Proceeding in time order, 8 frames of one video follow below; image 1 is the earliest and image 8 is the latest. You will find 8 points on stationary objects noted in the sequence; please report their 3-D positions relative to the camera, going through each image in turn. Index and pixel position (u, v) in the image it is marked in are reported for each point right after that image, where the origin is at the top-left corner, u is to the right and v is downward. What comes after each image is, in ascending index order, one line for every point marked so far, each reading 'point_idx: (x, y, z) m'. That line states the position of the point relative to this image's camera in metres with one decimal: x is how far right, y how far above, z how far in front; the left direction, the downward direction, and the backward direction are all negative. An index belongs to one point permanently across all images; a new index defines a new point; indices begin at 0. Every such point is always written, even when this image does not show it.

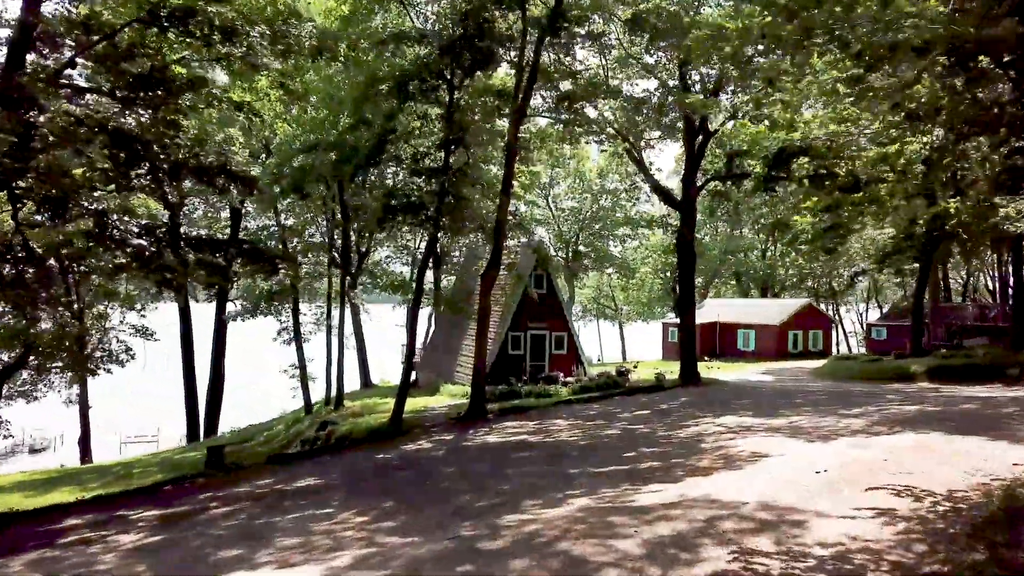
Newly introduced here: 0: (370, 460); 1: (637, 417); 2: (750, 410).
0: (-2.6, -3.1, +14.5) m
1: (+2.5, -2.7, +16.7) m
2: (+4.7, -2.5, +16.3) m
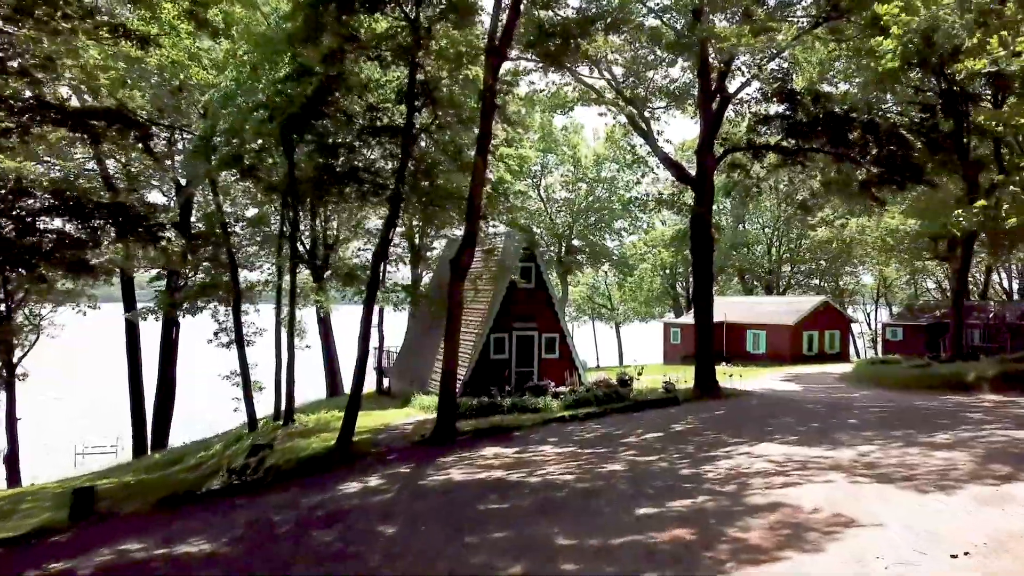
0: (-2.9, -2.9, +10.7) m
1: (+2.2, -2.5, +13.0) m
2: (+4.4, -2.3, +12.6) m
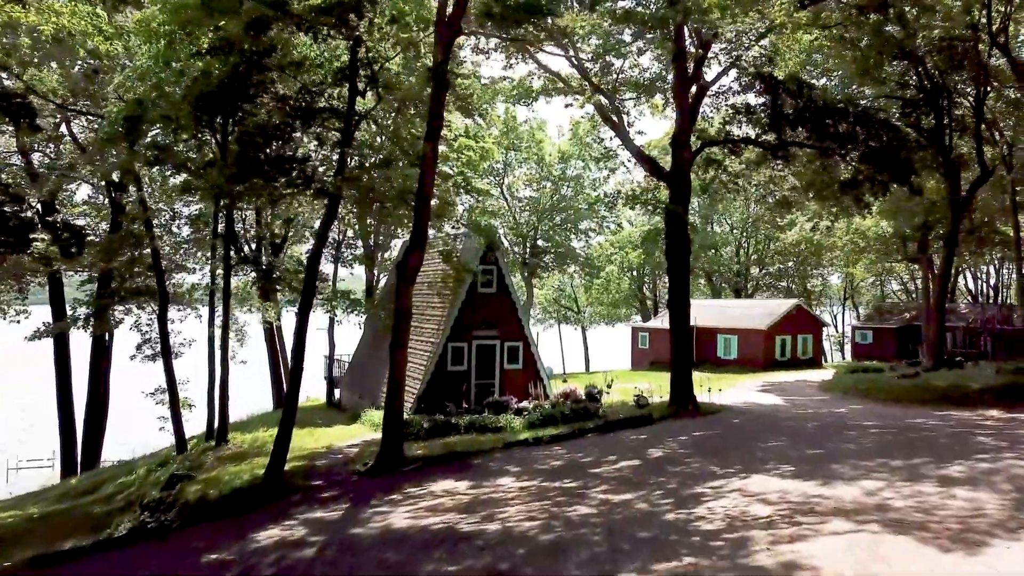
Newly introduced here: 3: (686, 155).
0: (-3.5, -3.0, +8.8) m
1: (+1.5, -2.6, +11.3) m
2: (+3.7, -2.4, +11.0) m
3: (+3.9, +3.0, +18.1) m
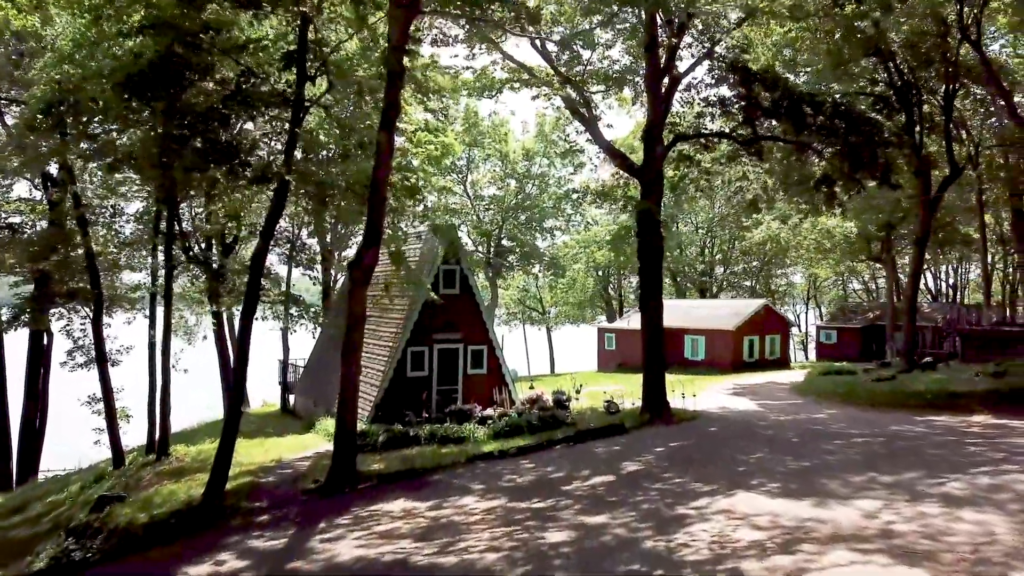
0: (-3.8, -3.0, +7.6) m
1: (+1.0, -2.6, +10.3) m
2: (+3.3, -2.4, +10.2) m
3: (+3.1, +3.0, +17.2) m
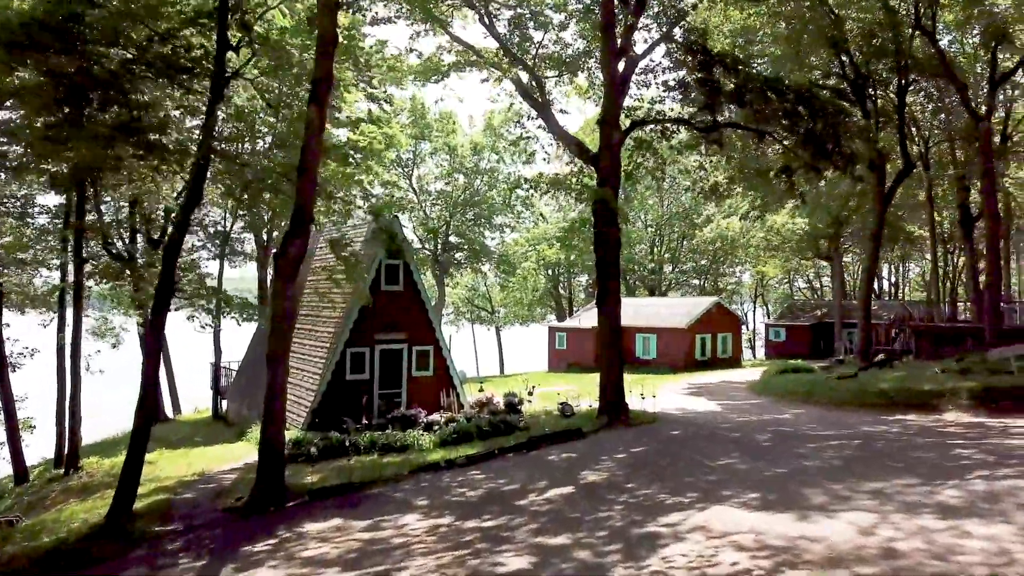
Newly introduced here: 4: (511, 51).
0: (-4.2, -3.0, +6.2) m
1: (+0.4, -2.5, +9.2) m
2: (+2.7, -2.3, +9.2) m
3: (+2.1, +3.1, +16.3) m
4: (0.0, +5.3, +18.1) m
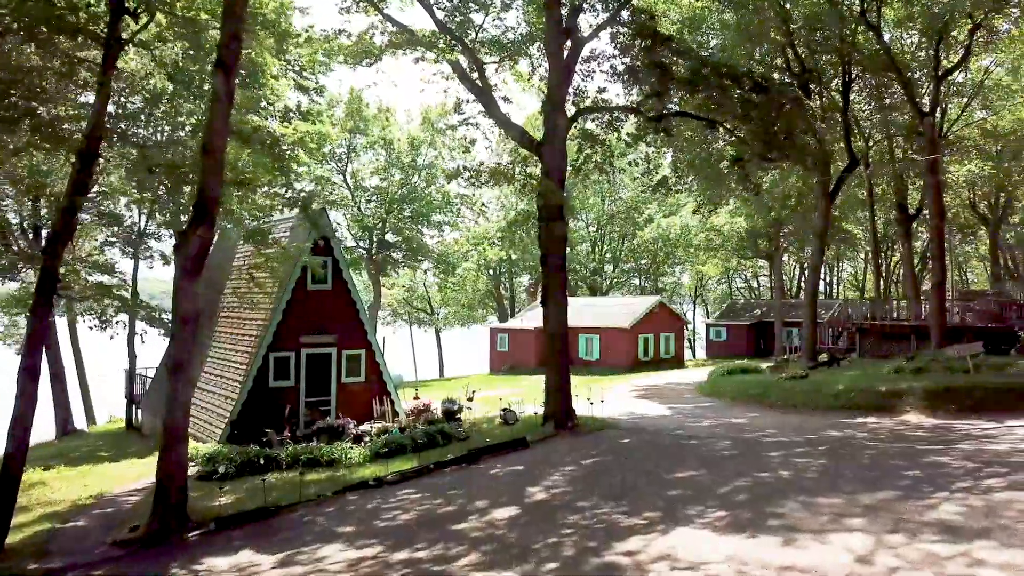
0: (-4.6, -2.9, +4.7) m
1: (-0.2, -2.5, +8.1) m
2: (+2.1, -2.3, +8.2) m
3: (+0.9, +3.1, +15.2) m
4: (-1.3, +5.4, +16.9) m
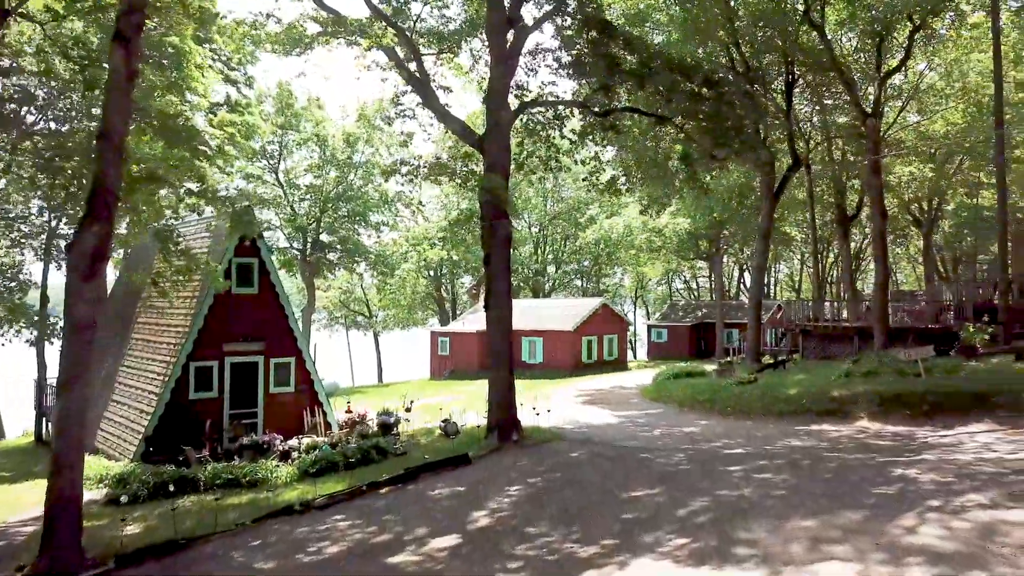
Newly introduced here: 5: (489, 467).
0: (-4.9, -3.0, +3.5) m
1: (-0.7, -2.5, +7.2) m
2: (+1.5, -2.3, +7.5) m
3: (-0.2, +3.1, +14.4) m
4: (-2.5, +5.3, +15.9) m
5: (-0.3, -2.5, +11.4) m
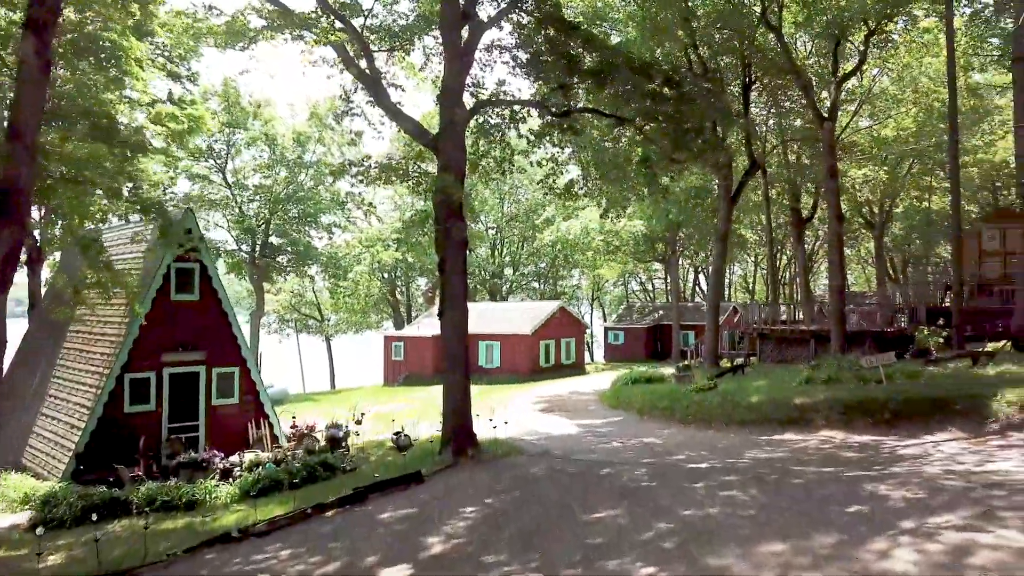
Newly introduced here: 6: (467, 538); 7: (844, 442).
0: (-5.1, -3.1, +2.7) m
1: (-1.1, -2.6, +6.6) m
2: (+1.1, -2.4, +7.0) m
3: (-1.0, +3.0, +13.8) m
4: (-3.4, +5.2, +15.2) m
5: (-0.9, -2.6, +10.8) m
6: (-0.5, -2.5, +8.3) m
7: (+4.7, -2.2, +11.5) m
